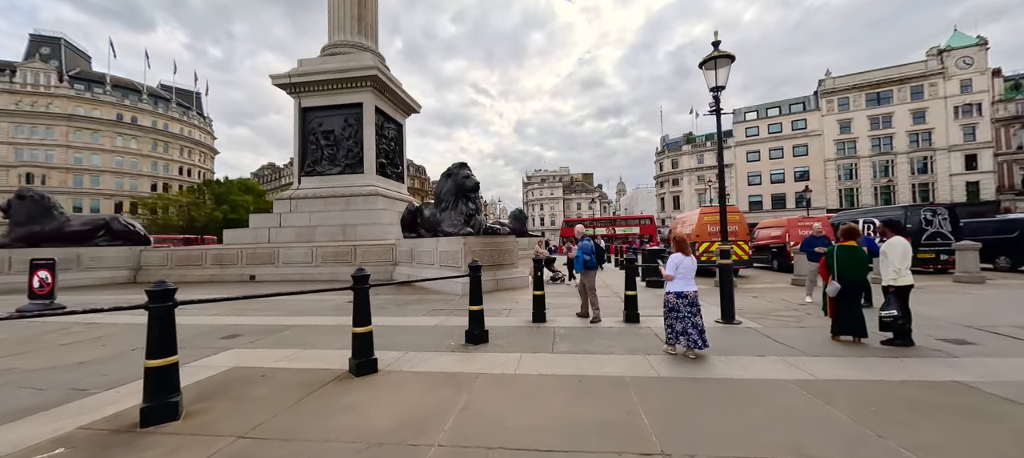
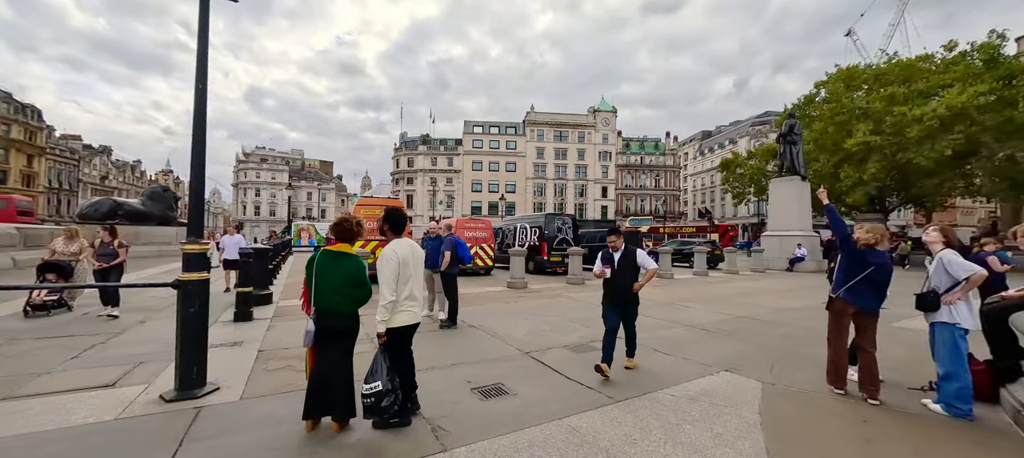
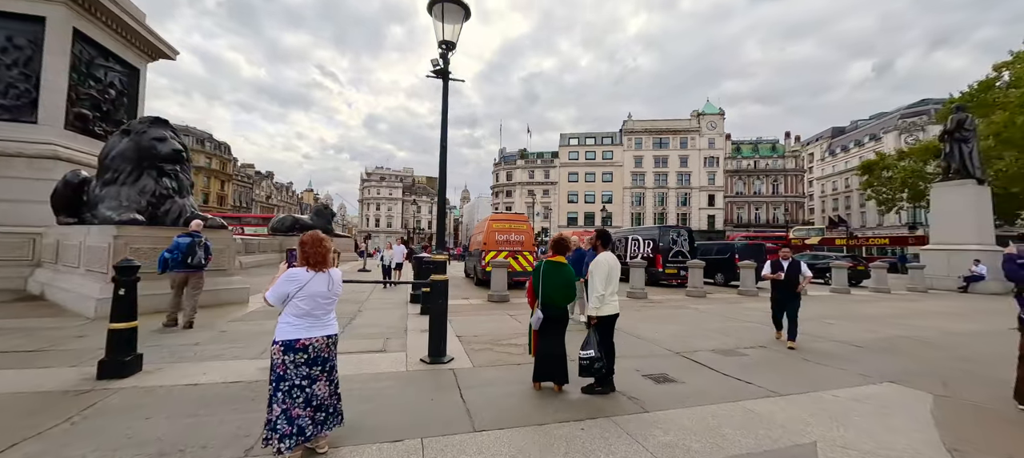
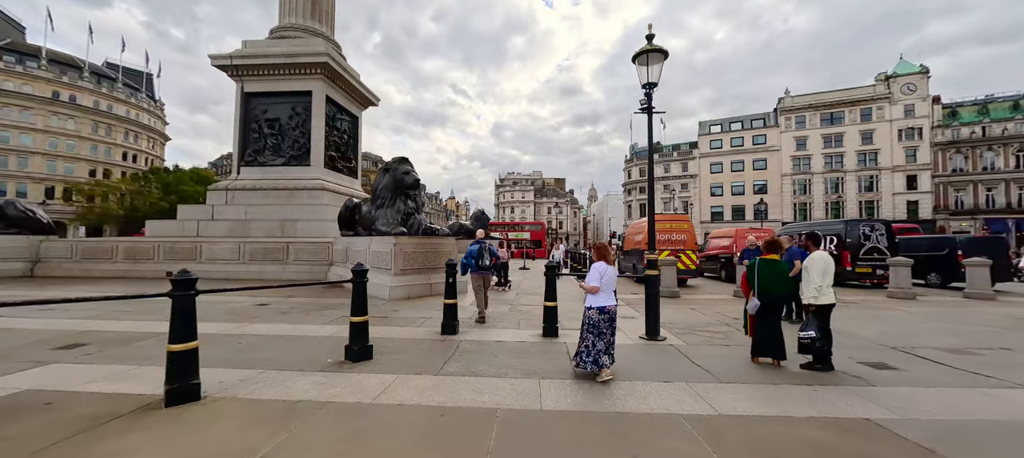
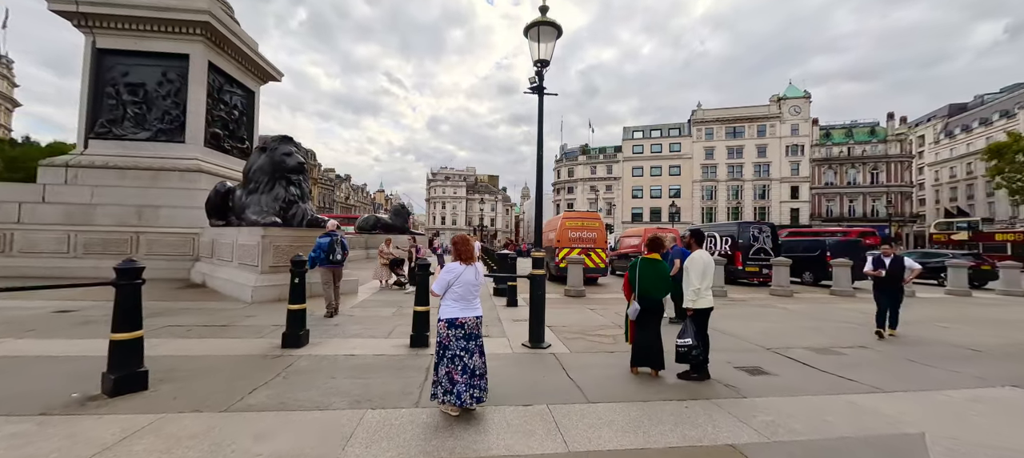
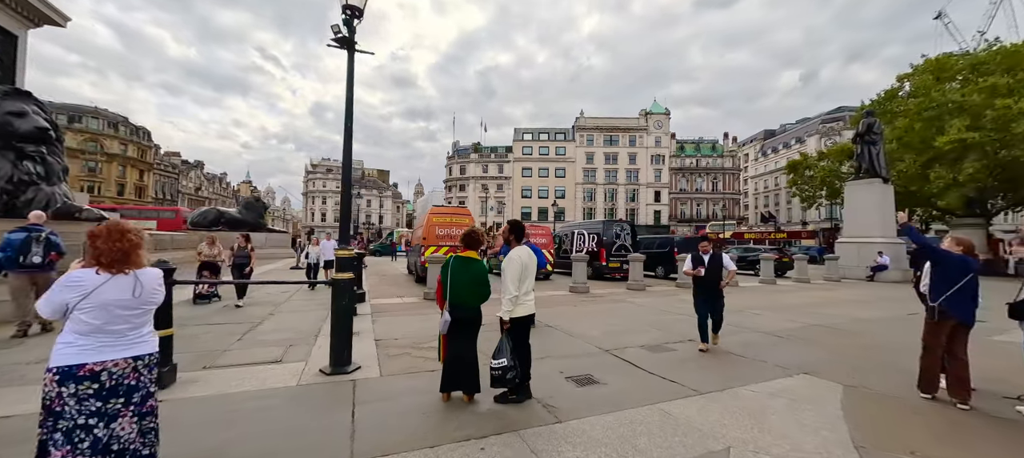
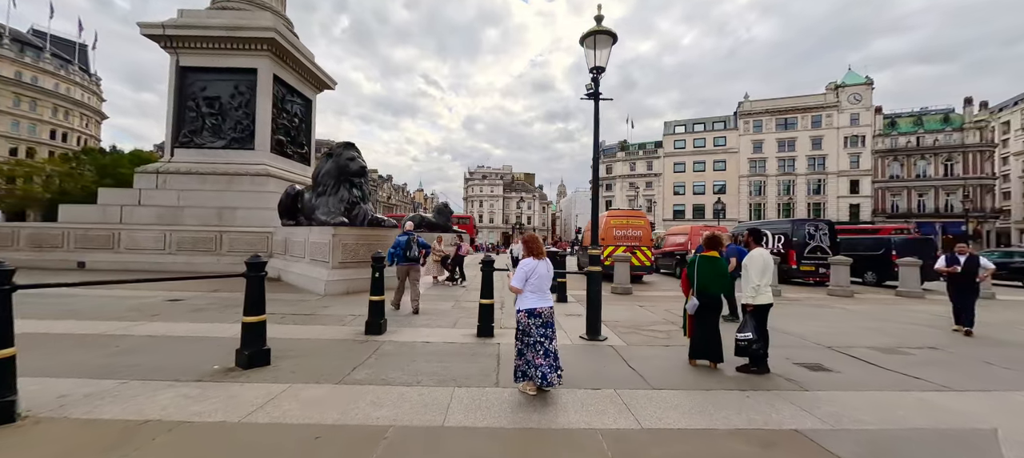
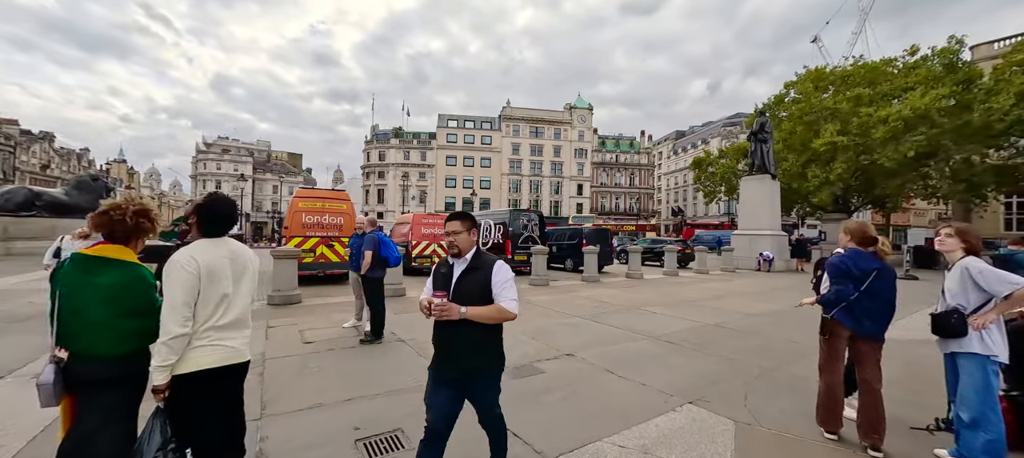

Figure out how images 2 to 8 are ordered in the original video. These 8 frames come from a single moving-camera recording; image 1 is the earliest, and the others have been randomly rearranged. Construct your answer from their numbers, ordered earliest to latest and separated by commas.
4, 7, 5, 3, 6, 2, 8
